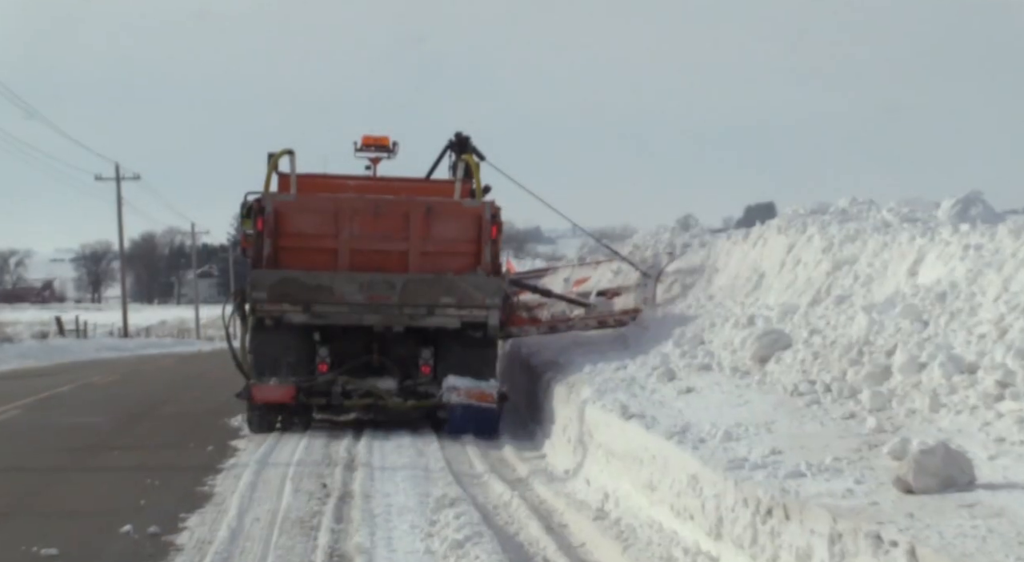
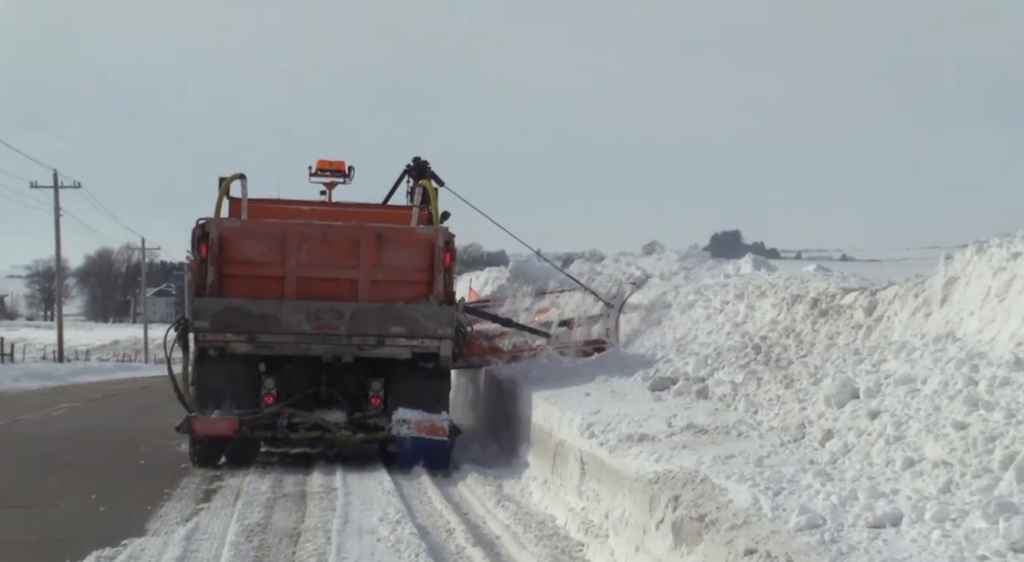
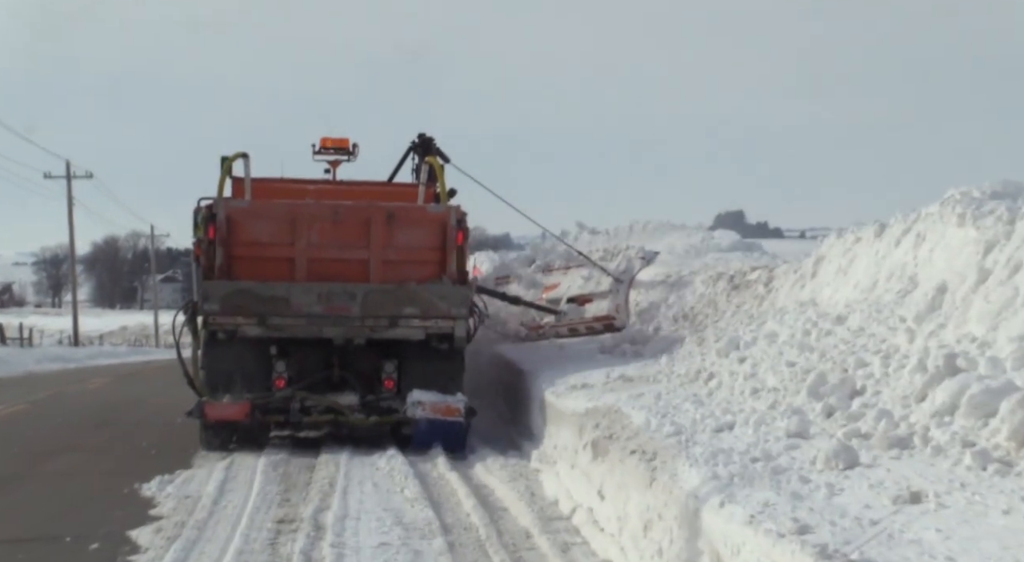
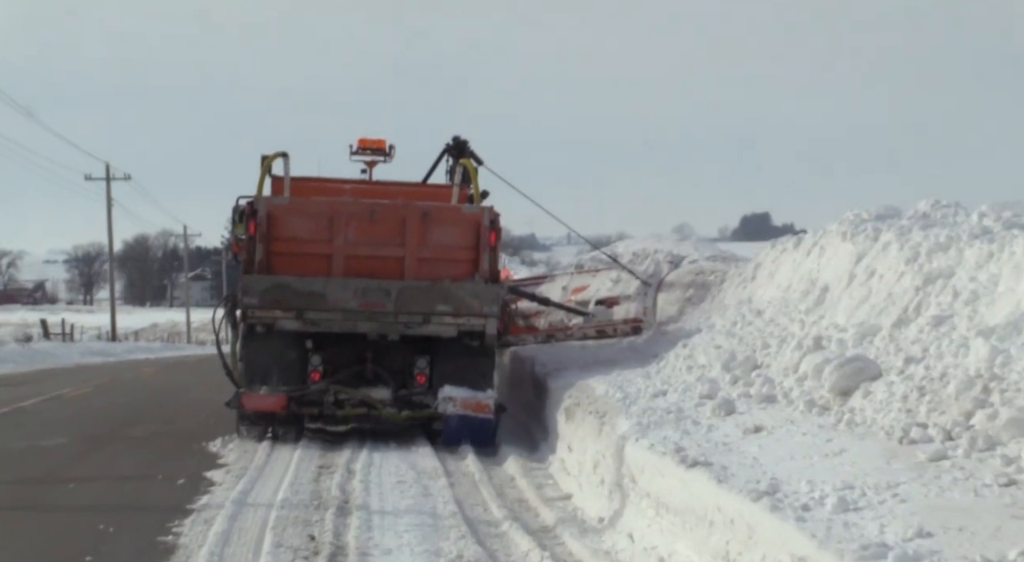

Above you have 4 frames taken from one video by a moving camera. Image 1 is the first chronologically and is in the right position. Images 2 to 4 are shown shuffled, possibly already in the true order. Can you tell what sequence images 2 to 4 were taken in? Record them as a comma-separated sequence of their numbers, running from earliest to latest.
4, 3, 2
